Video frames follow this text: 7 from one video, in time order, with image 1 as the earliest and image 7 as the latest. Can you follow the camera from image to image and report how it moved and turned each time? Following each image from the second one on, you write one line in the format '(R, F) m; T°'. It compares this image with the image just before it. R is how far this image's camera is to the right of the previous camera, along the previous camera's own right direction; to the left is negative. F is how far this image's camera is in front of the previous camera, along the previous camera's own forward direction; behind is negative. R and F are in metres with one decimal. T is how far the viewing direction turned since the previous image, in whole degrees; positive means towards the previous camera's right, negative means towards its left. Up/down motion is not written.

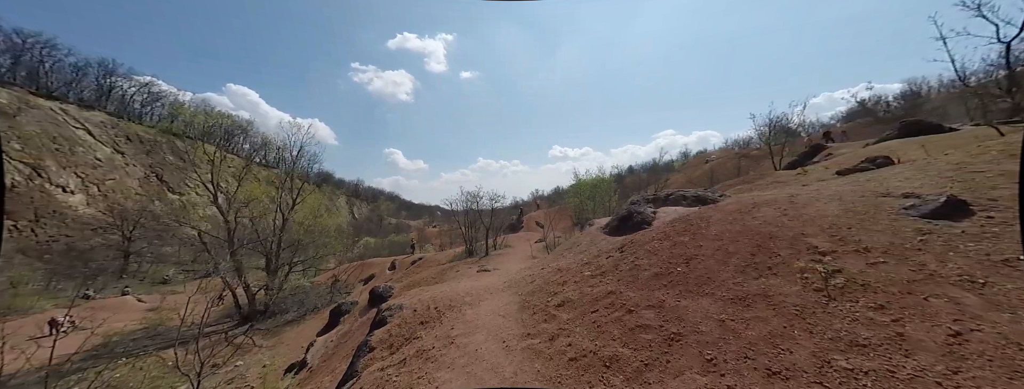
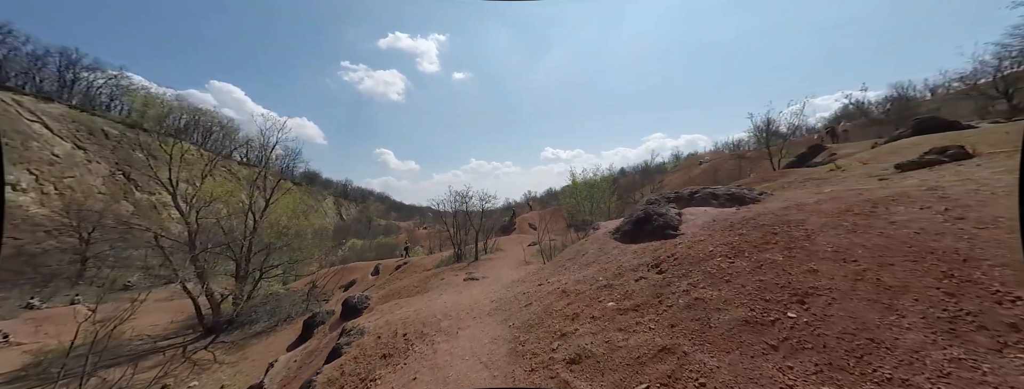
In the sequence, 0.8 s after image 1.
(0.0, +1.1) m; +2°
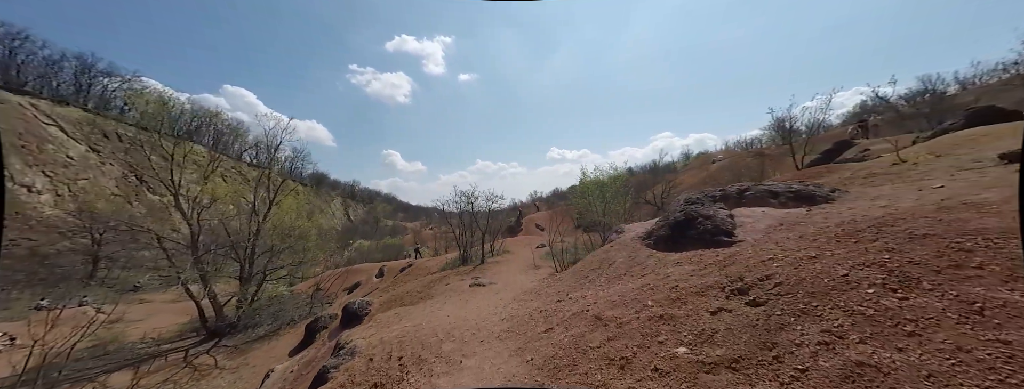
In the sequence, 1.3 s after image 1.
(-0.1, +0.7) m; -1°
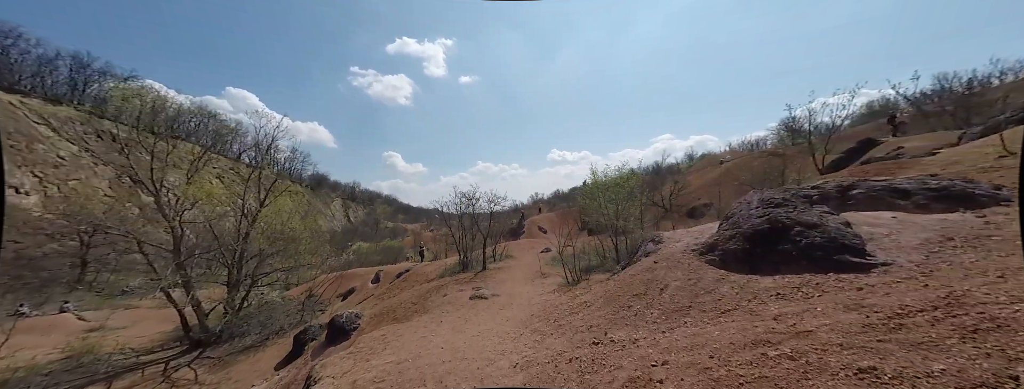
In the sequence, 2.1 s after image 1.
(-0.1, +1.1) m; 0°
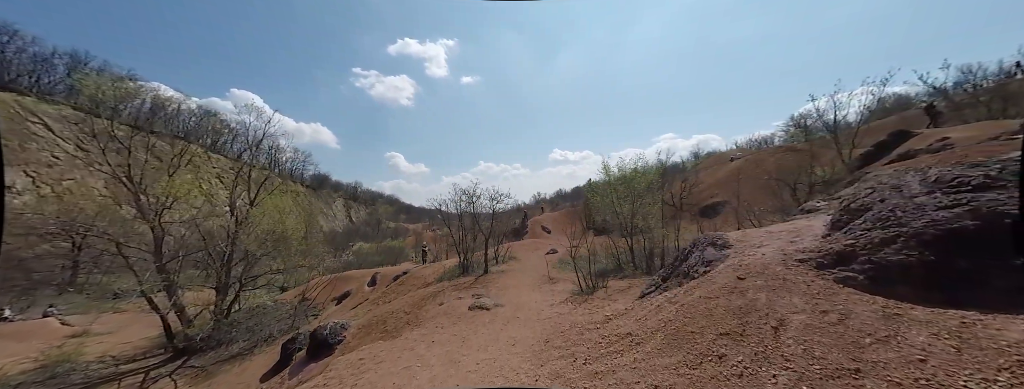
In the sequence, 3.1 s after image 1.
(-0.1, +1.1) m; -1°
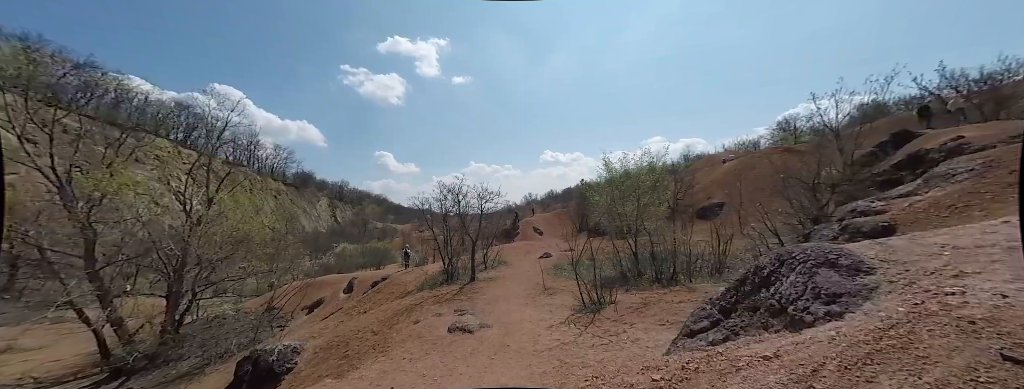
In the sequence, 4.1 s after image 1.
(0.0, +1.3) m; +2°
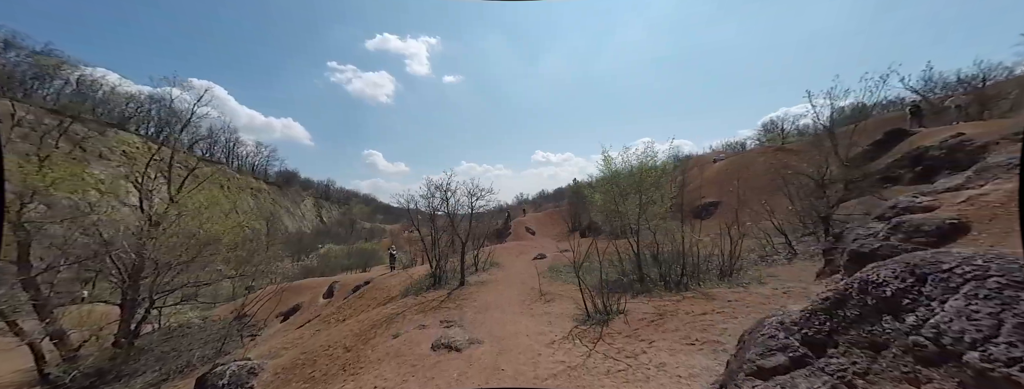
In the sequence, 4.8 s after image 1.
(-0.1, +0.9) m; +2°
